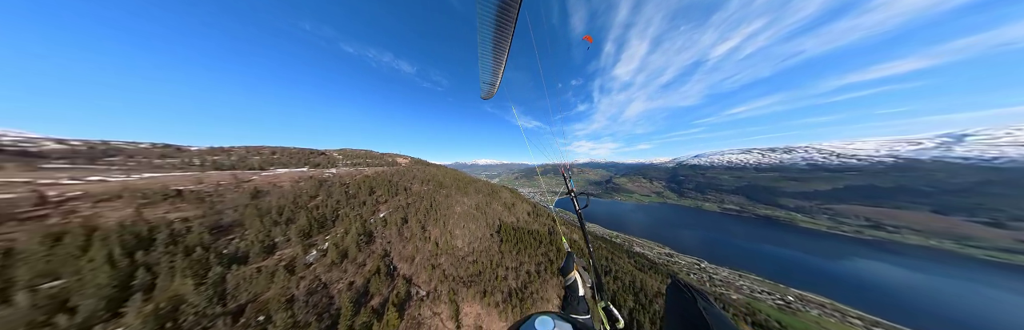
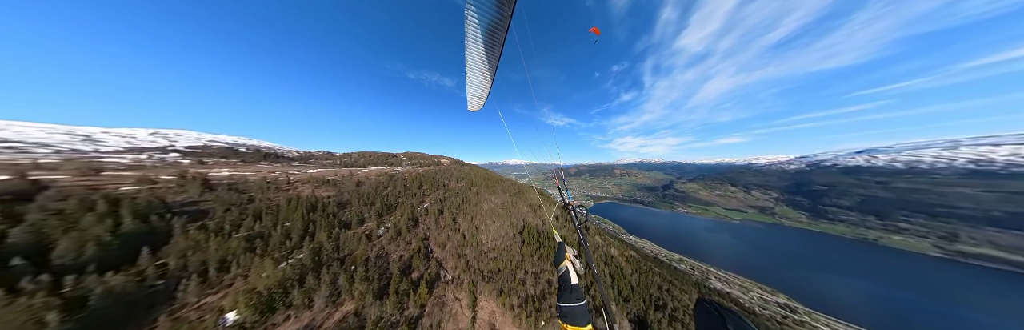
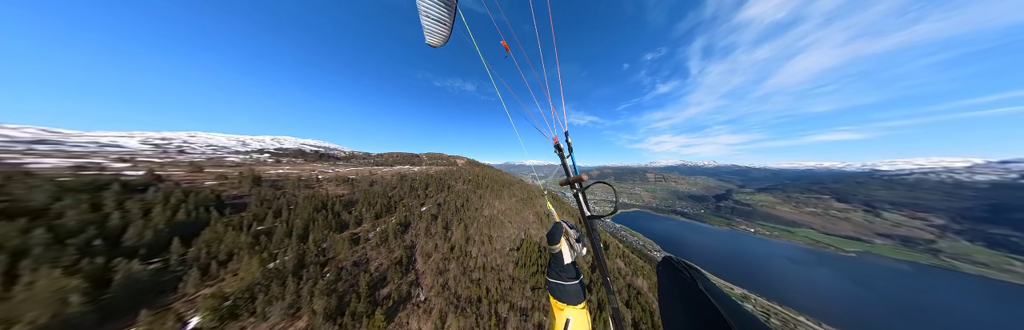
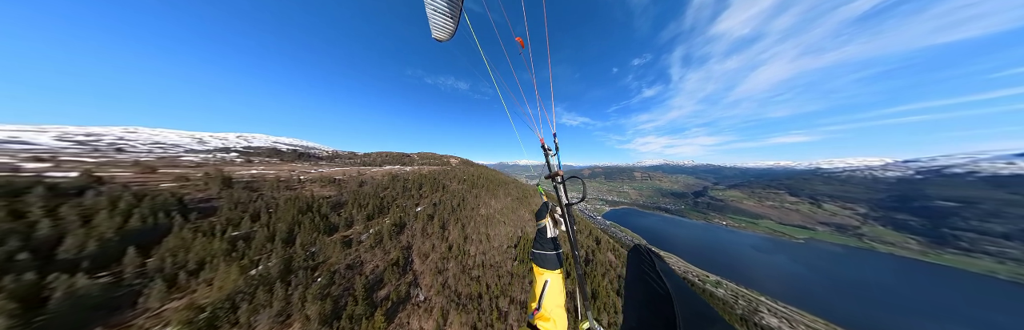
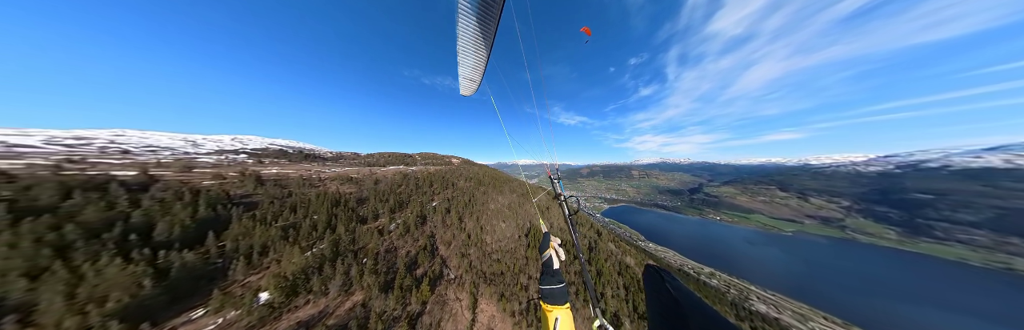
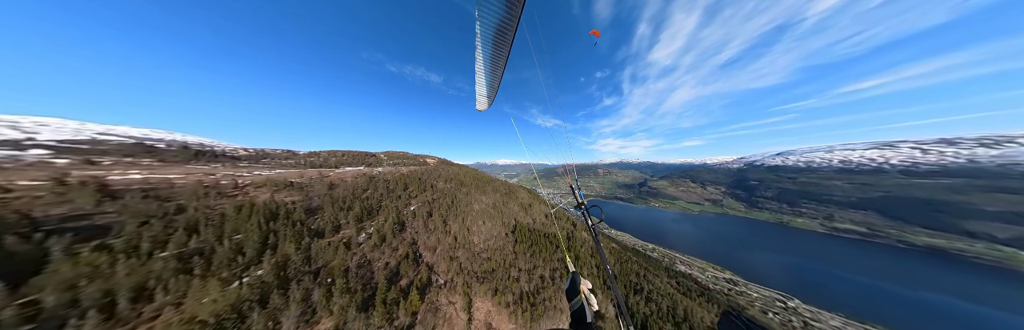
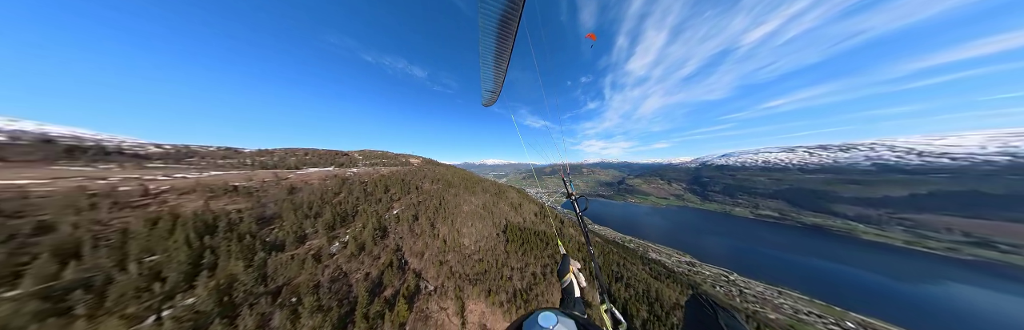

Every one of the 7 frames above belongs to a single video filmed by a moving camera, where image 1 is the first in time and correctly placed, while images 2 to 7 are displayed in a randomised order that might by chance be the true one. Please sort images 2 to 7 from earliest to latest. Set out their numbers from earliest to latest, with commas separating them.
7, 6, 2, 5, 4, 3
